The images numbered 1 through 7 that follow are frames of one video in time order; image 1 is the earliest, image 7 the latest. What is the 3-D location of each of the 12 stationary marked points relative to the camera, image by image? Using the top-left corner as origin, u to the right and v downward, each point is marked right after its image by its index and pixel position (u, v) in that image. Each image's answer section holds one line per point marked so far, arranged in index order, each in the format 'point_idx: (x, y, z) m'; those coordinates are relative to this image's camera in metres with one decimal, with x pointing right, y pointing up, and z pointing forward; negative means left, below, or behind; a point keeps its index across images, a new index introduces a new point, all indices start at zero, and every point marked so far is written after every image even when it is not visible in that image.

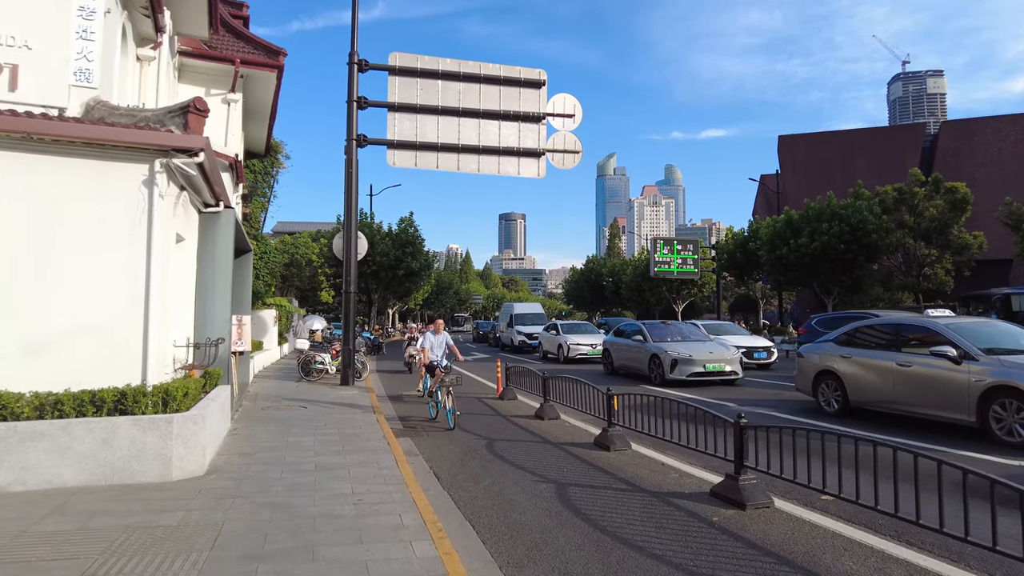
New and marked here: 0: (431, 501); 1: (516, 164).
0: (-0.7, -1.8, +5.4) m
1: (+0.1, +3.0, +16.0) m
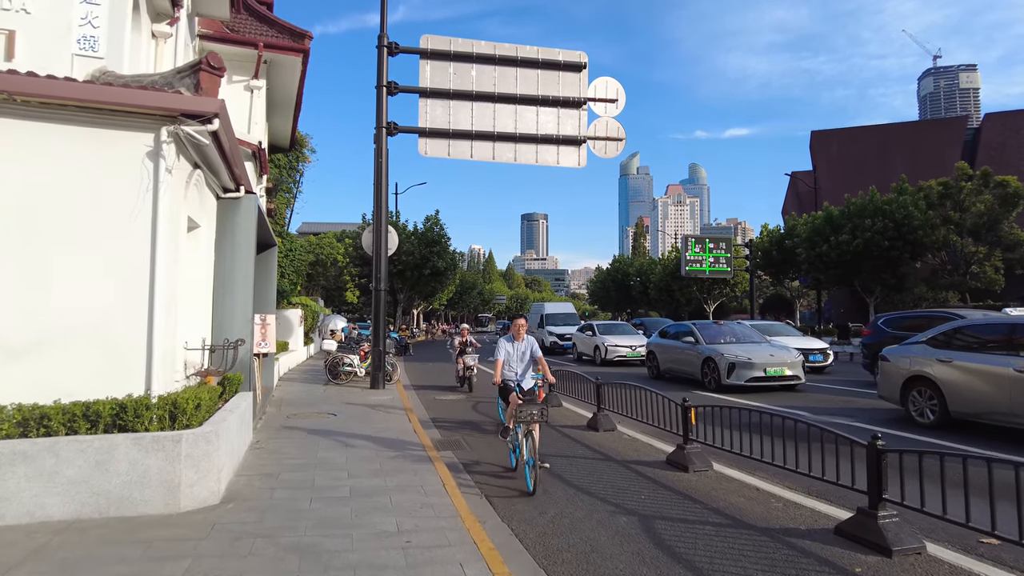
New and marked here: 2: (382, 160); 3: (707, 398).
0: (-0.1, -1.7, +4.4) m
1: (+1.0, +3.1, +15.0) m
2: (-2.7, +2.7, +13.8) m
3: (+3.7, -2.1, +12.5) m
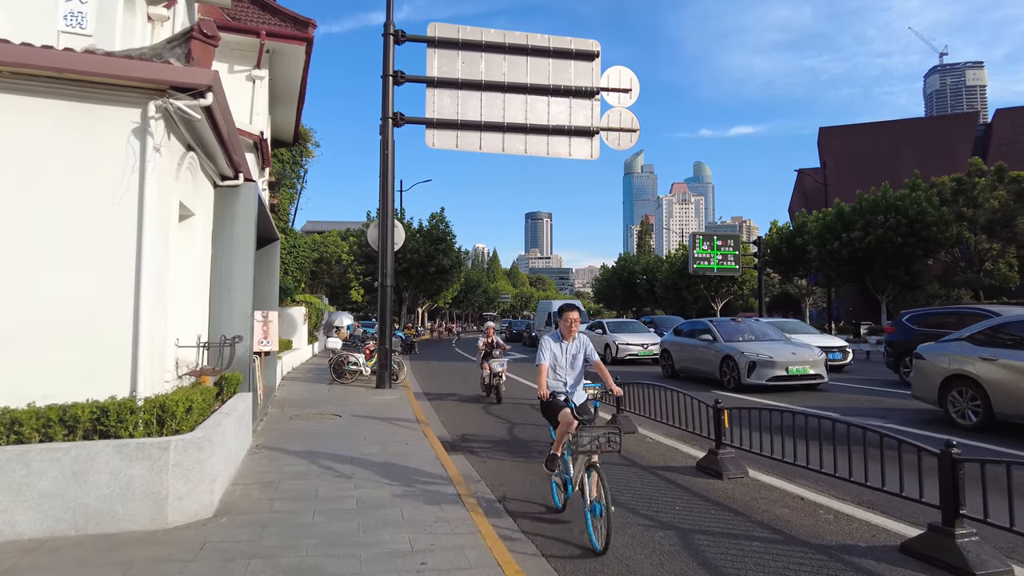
0: (0.0, -1.6, +3.9) m
1: (+1.2, +3.2, +14.5) m
2: (-2.5, +2.8, +13.4) m
3: (+3.9, -2.0, +12.0) m
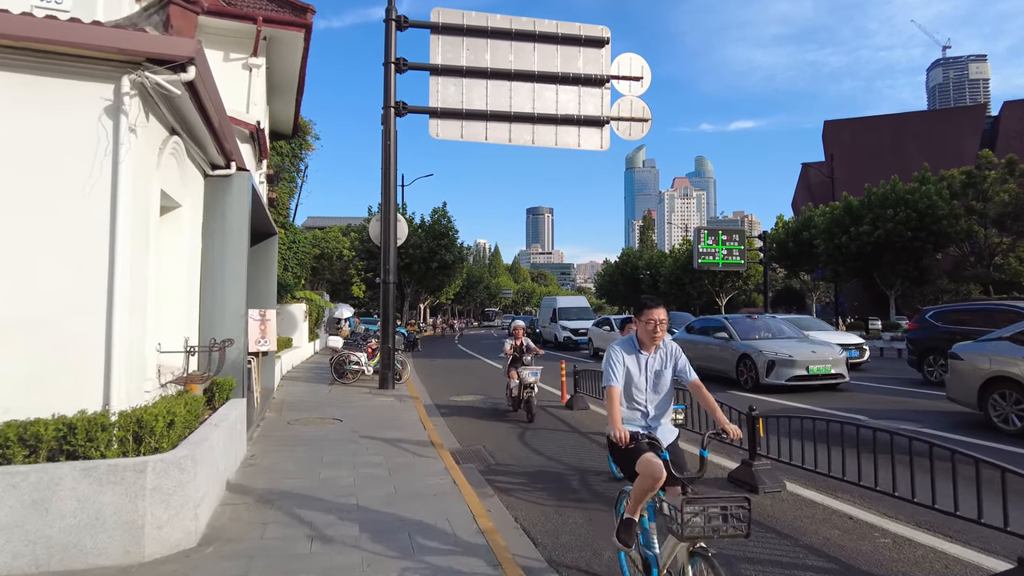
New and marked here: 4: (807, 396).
0: (+0.2, -1.6, +3.4) m
1: (+1.4, +3.3, +13.9) m
2: (-2.4, +2.9, +12.8) m
3: (+4.1, -1.9, +11.5) m
4: (+5.4, -2.0, +11.9) m
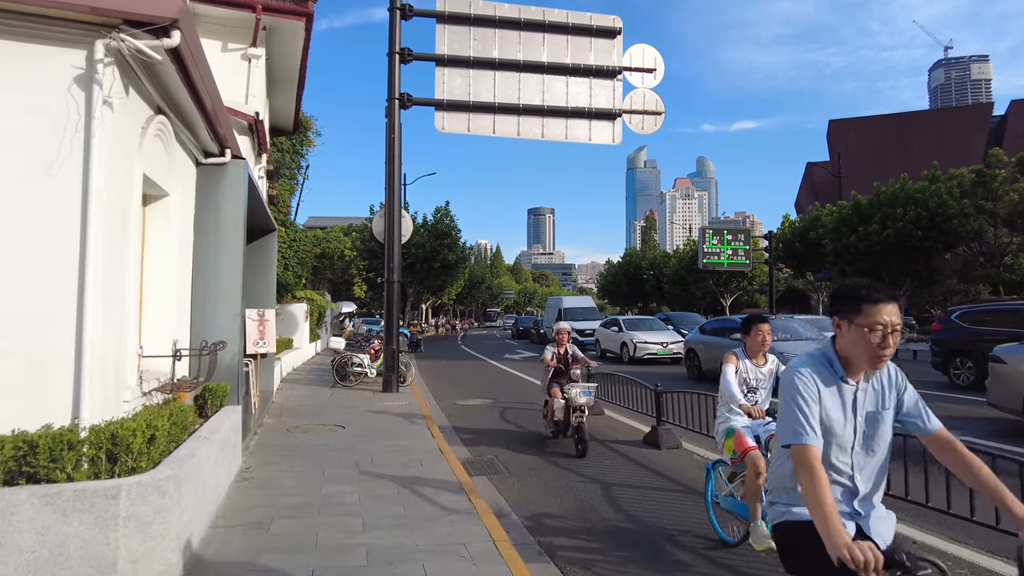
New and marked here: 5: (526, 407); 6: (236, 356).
0: (+0.3, -1.6, +2.9) m
1: (+1.6, +3.3, +13.4) m
2: (-2.2, +2.9, +12.3) m
3: (+4.3, -1.9, +10.9) m
4: (+5.5, -1.9, +11.3) m
5: (+0.2, -2.0, +11.0) m
6: (-2.6, -0.6, +6.1) m
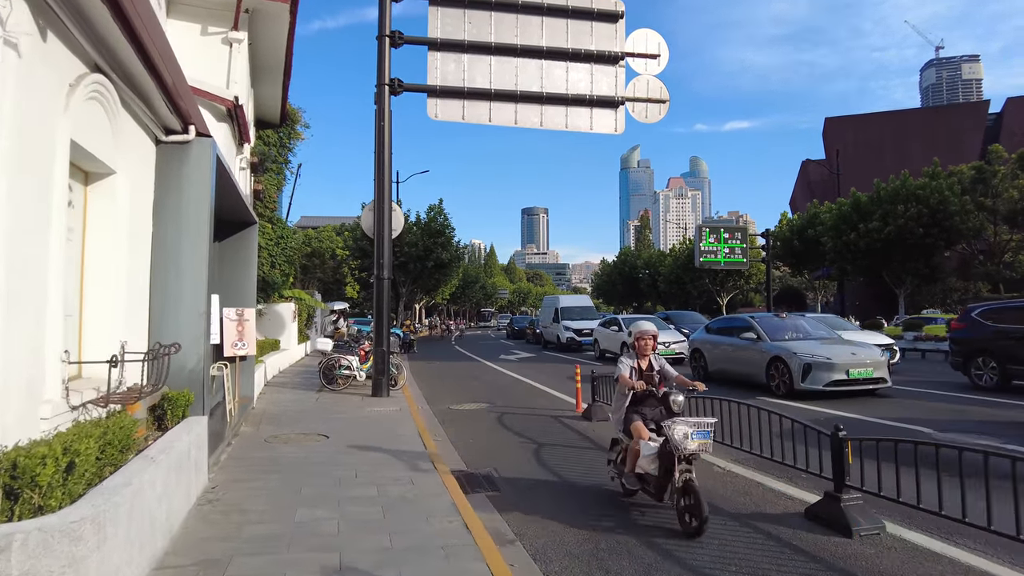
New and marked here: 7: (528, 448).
0: (+0.4, -1.6, +2.2) m
1: (+1.5, +3.3, +12.7) m
2: (-2.3, +2.9, +11.6) m
3: (+4.2, -1.9, +10.3) m
4: (+5.5, -1.9, +10.7) m
5: (+0.2, -1.9, +10.3) m
6: (-2.6, -0.6, +5.4) m
7: (+0.2, -1.9, +7.6) m
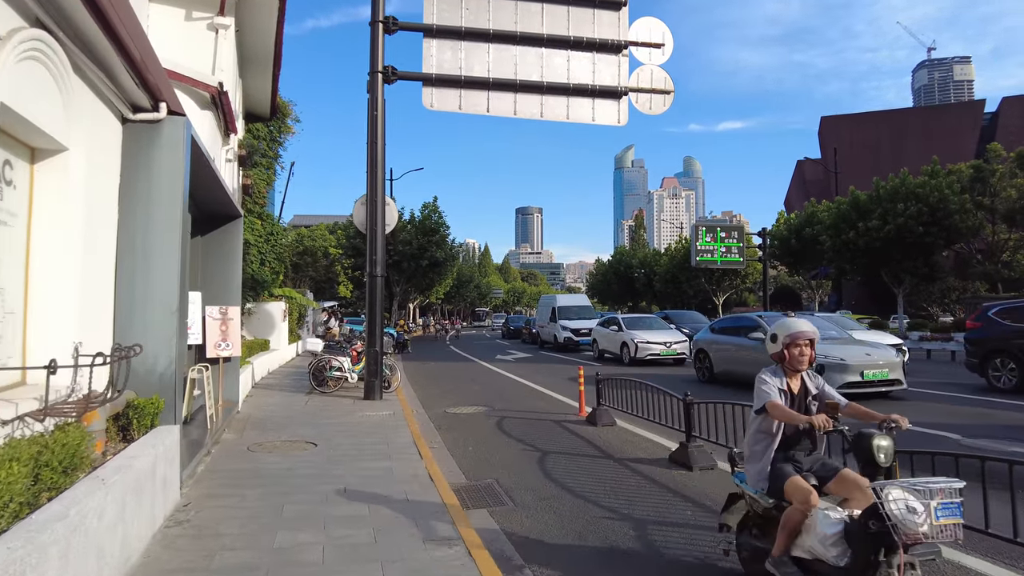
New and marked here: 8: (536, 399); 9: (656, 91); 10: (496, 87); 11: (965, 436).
0: (+0.5, -1.5, +1.7) m
1: (+1.5, +3.4, +12.2) m
2: (-2.3, +3.0, +11.1) m
3: (+4.2, -1.8, +9.8) m
4: (+5.5, -1.8, +10.2) m
5: (+0.2, -1.9, +9.8) m
6: (-2.5, -0.6, +4.9) m
7: (+0.2, -1.8, +7.1) m
8: (+0.4, -1.9, +11.2) m
9: (+2.7, +3.7, +12.4) m
10: (-0.3, +3.7, +12.0) m
11: (+5.2, -1.7, +7.5) m
